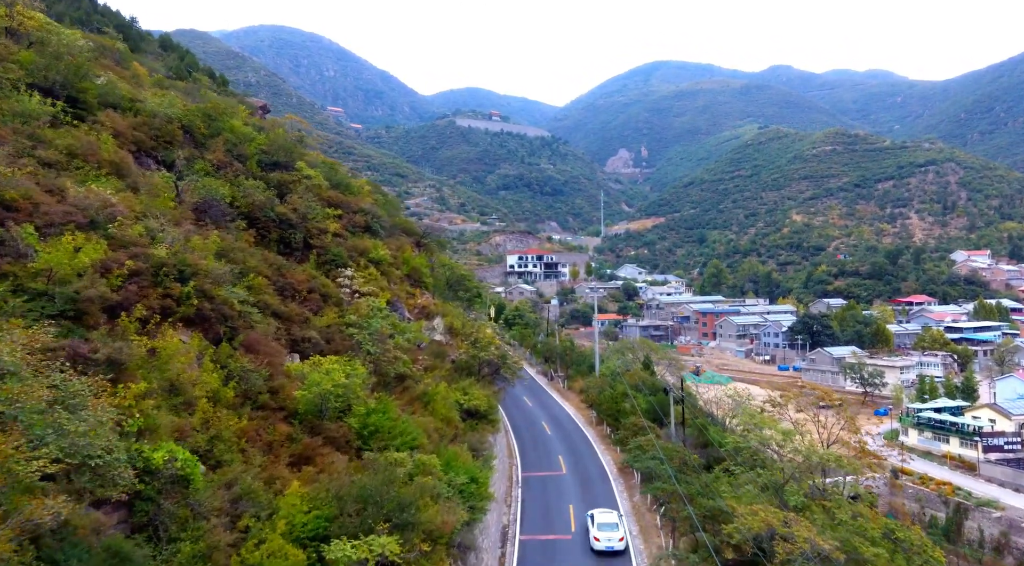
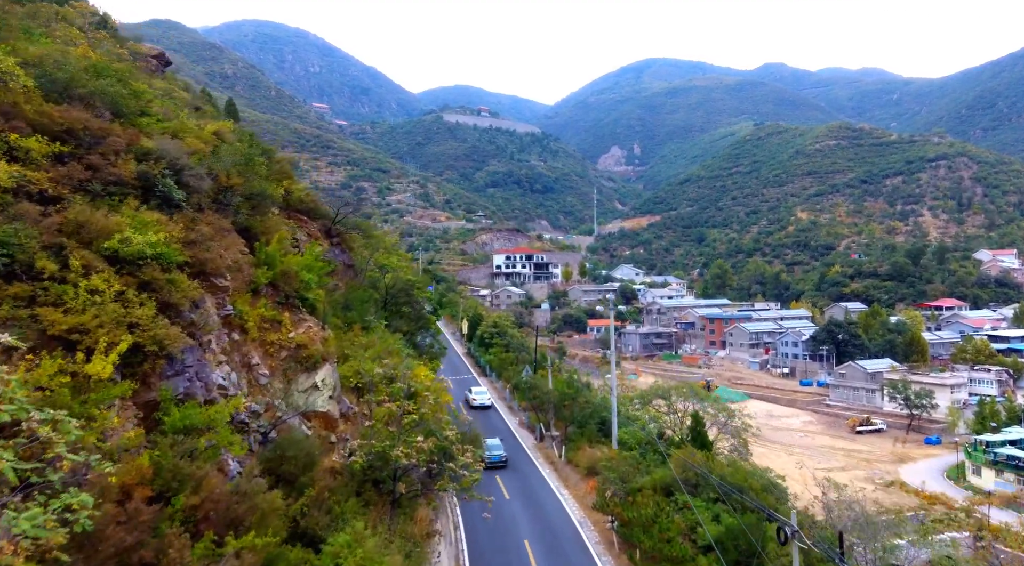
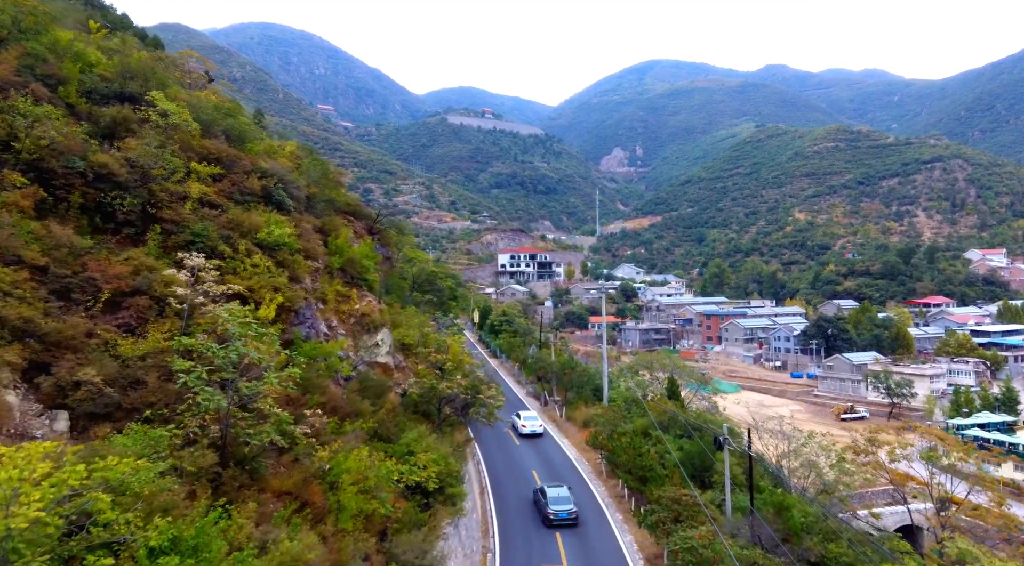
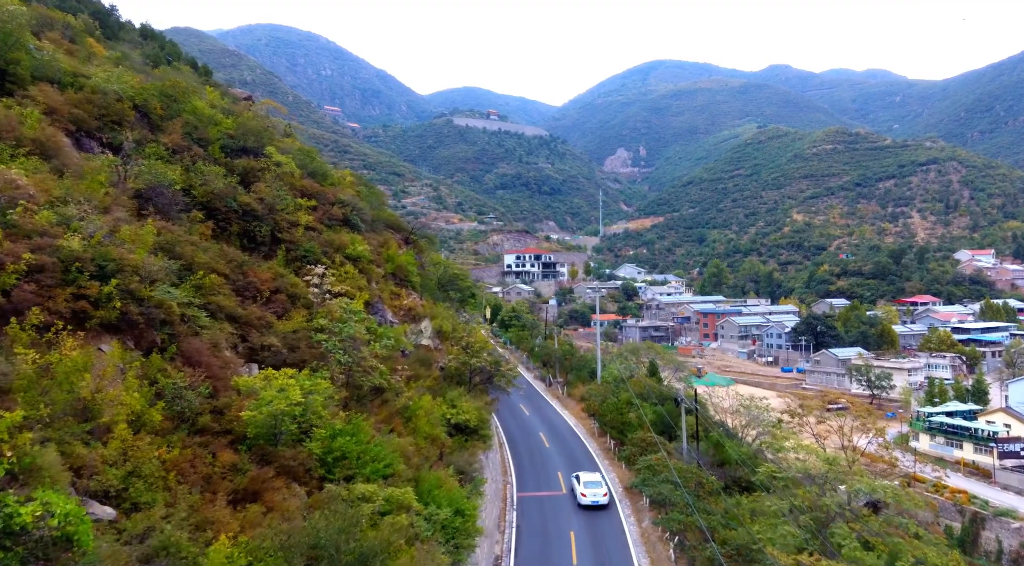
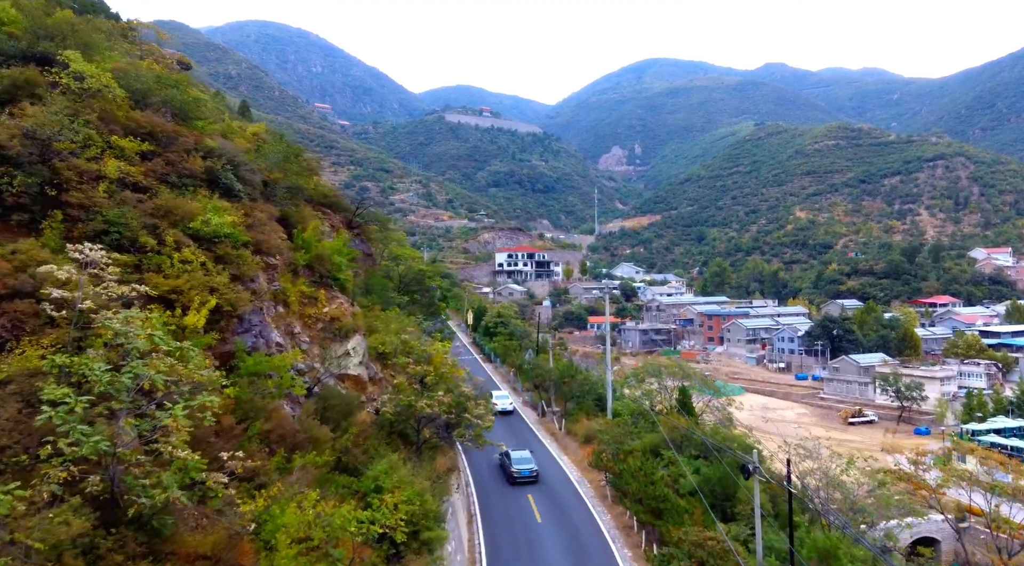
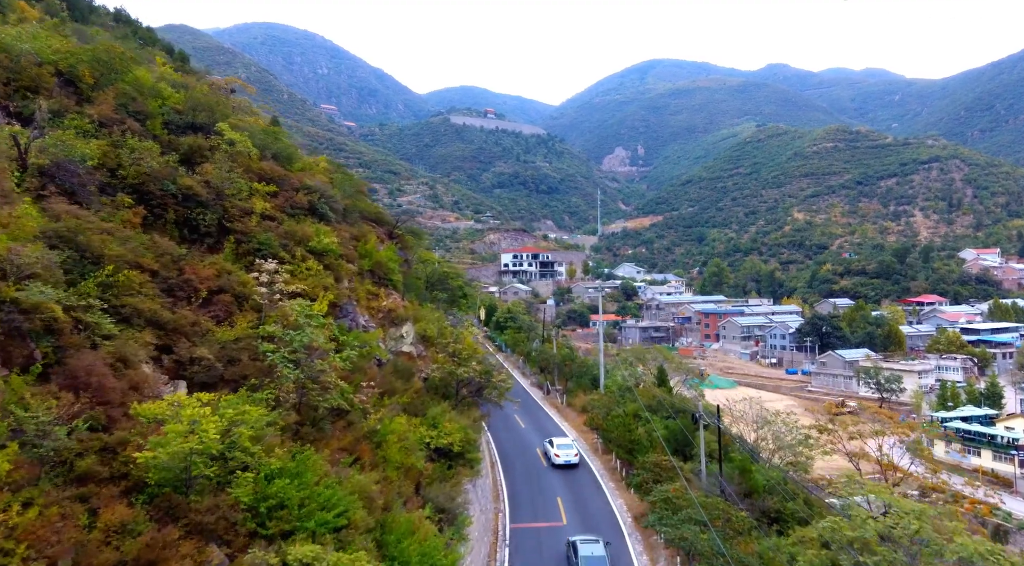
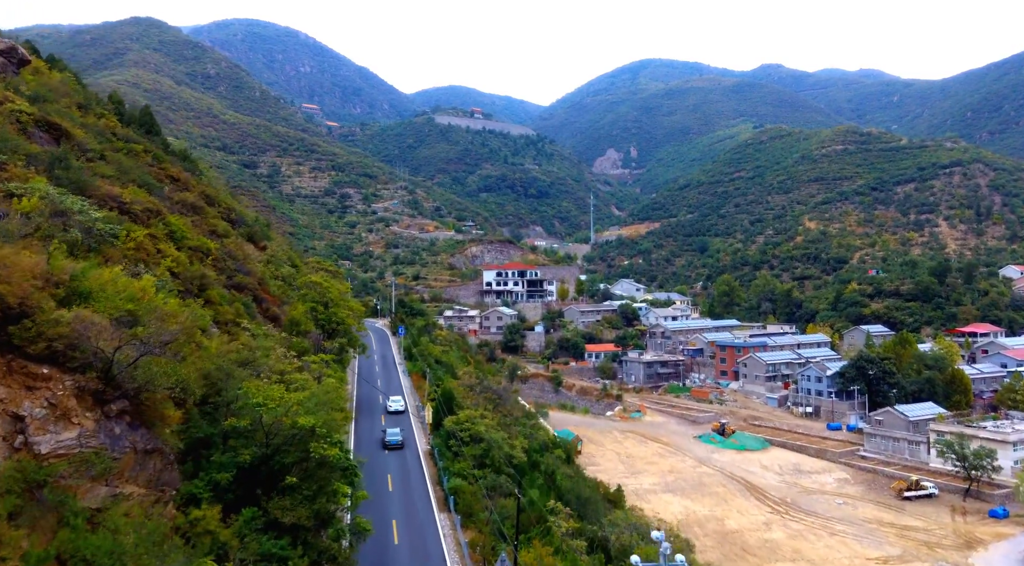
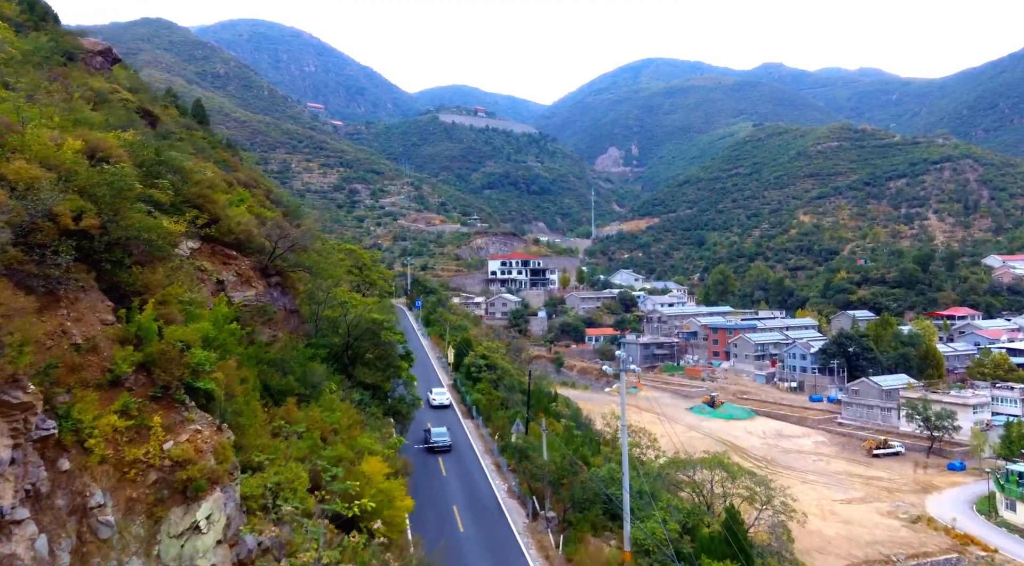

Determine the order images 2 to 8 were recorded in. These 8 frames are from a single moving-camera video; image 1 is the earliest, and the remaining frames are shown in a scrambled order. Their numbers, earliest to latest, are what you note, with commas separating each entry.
4, 6, 3, 5, 2, 8, 7
